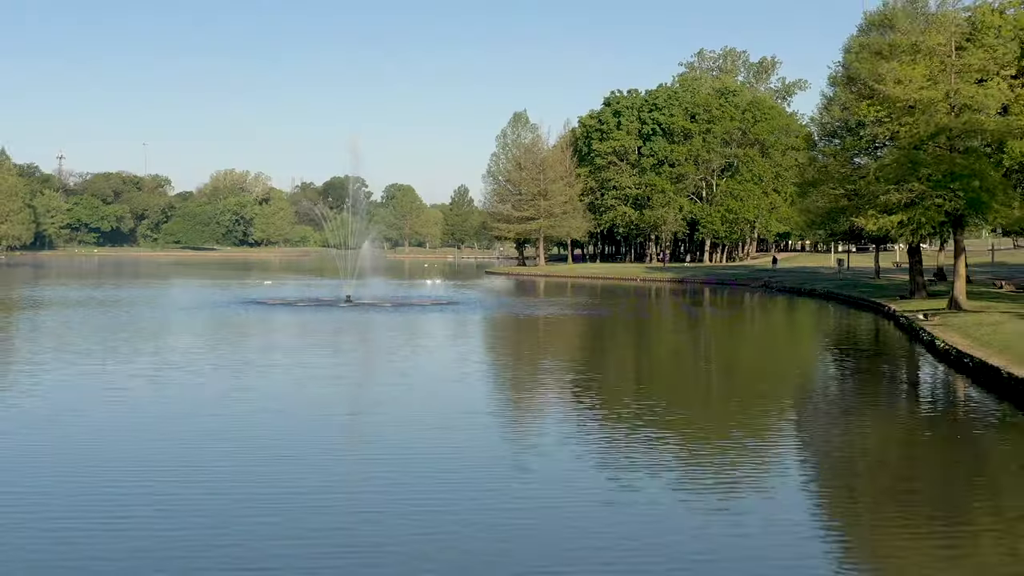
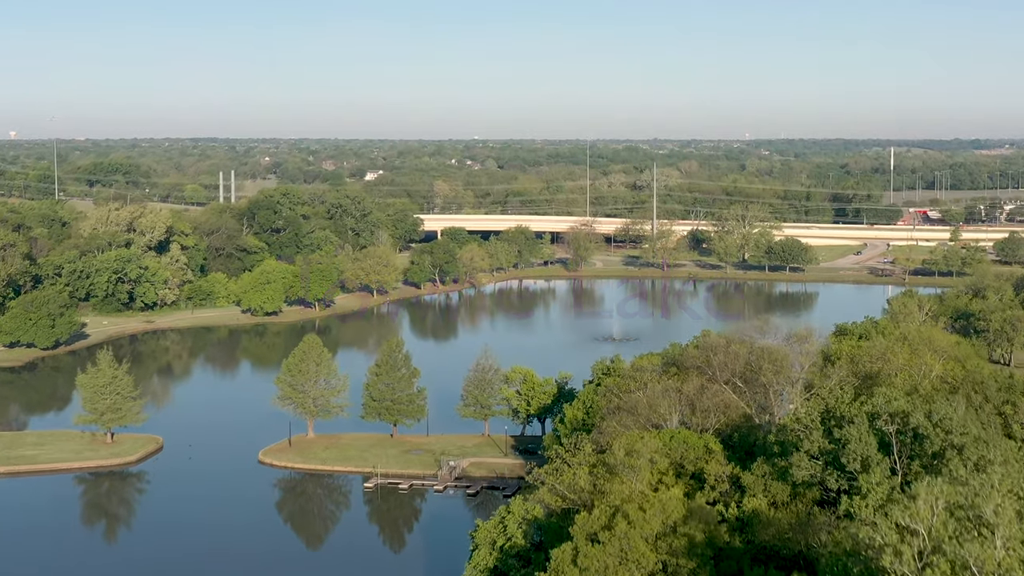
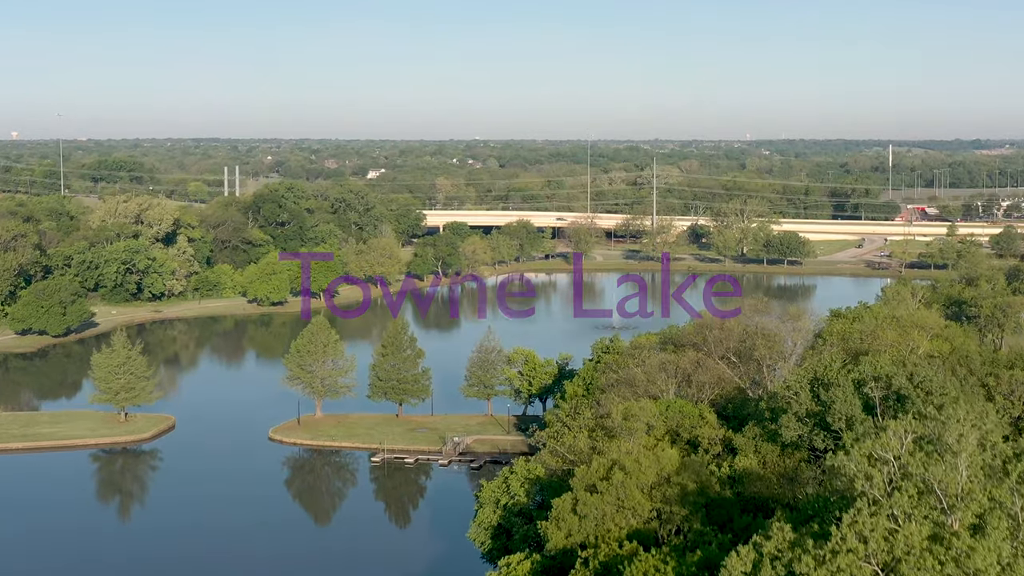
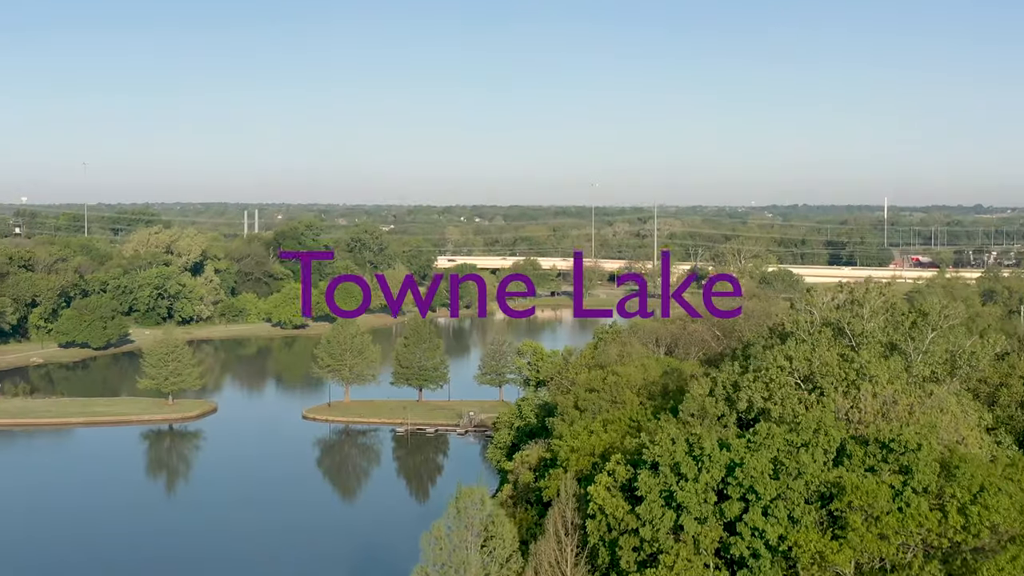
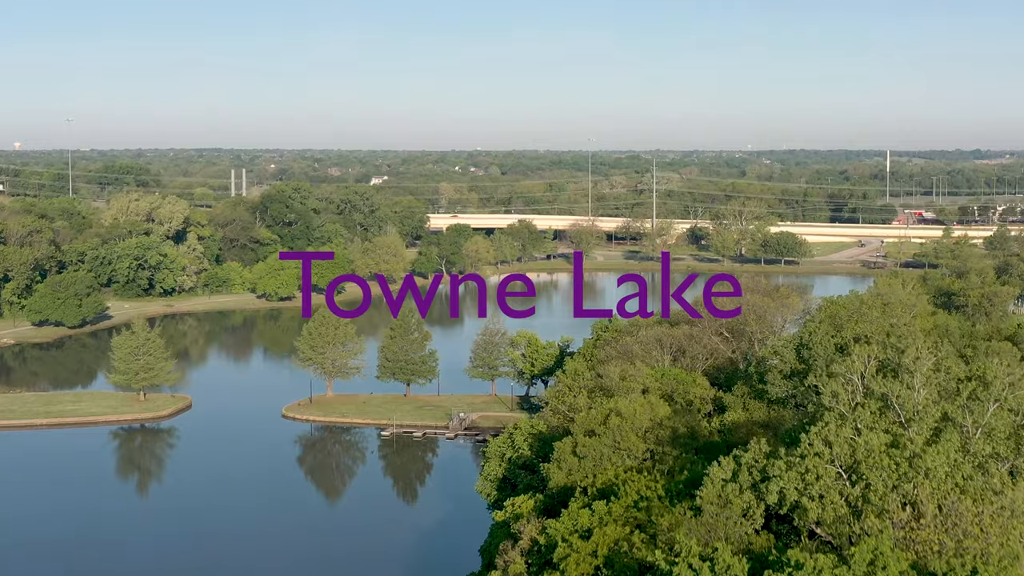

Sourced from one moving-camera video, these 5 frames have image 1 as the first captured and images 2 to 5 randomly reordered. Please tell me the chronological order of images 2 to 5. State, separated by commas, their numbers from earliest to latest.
4, 5, 3, 2
